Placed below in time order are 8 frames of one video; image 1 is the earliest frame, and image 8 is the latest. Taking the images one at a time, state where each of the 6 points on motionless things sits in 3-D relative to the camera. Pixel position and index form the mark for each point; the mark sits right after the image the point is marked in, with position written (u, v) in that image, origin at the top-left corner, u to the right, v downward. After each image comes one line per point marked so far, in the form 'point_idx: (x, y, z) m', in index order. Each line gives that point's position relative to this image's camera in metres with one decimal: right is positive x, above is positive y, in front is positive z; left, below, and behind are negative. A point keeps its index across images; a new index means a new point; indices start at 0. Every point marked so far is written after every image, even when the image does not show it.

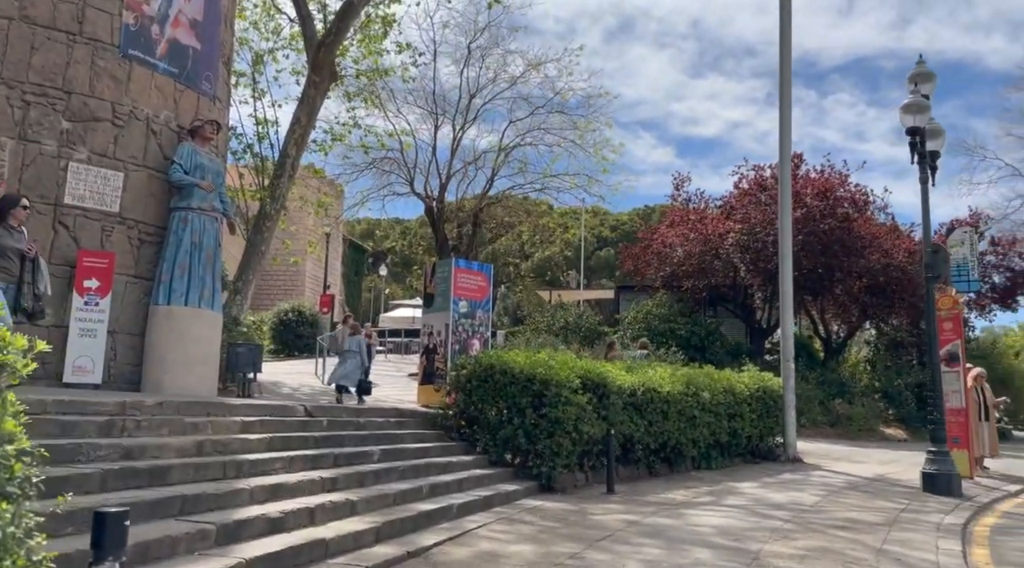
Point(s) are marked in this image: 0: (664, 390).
0: (+2.2, -1.5, +11.9) m
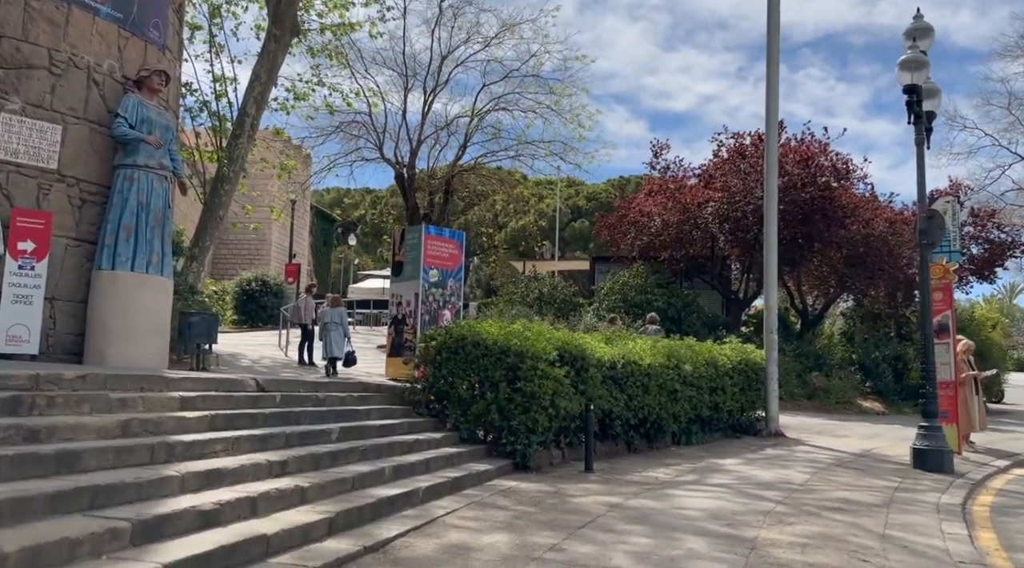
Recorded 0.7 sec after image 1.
0: (+1.8, -1.1, +11.2) m
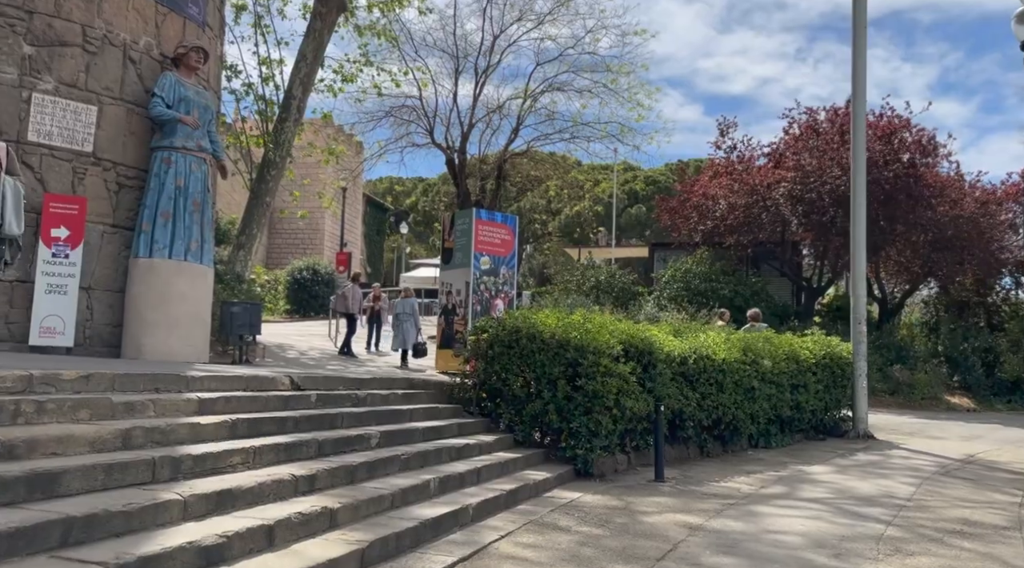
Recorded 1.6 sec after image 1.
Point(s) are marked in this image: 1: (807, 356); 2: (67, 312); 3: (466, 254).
0: (+2.6, -0.9, +10.2) m
1: (+4.1, -1.0, +11.6) m
2: (-5.0, -0.3, +9.2) m
3: (-0.8, +0.5, +13.7) m
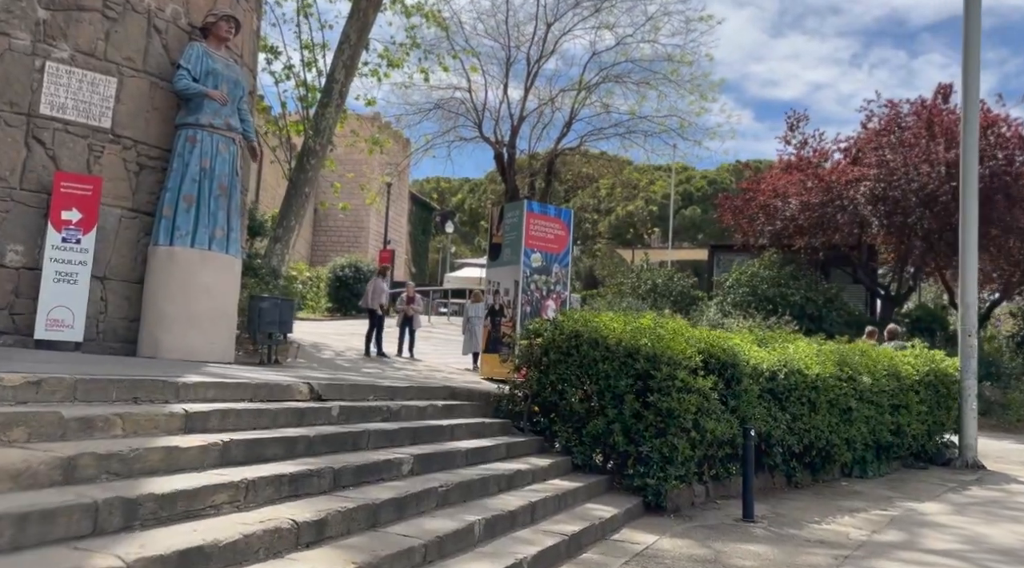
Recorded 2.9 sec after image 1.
0: (+3.2, -0.9, +8.7) m
1: (+4.8, -1.1, +10.1) m
2: (-4.4, -0.2, +8.2) m
3: (0.0, +0.5, +12.4) m
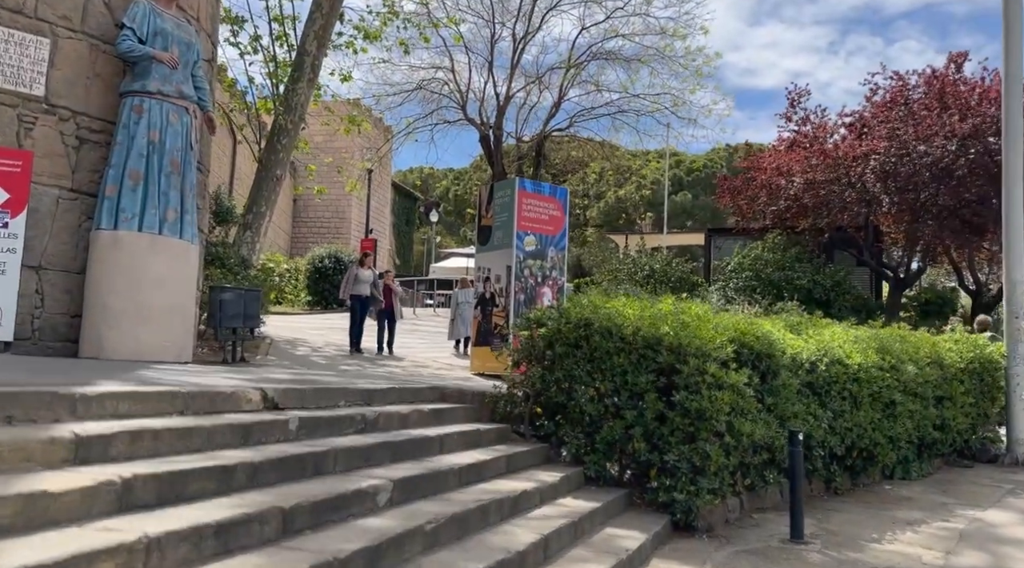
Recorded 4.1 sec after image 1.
0: (+3.1, -0.7, +7.6) m
1: (+4.8, -0.8, +9.0) m
2: (-4.4, -0.1, +6.9) m
3: (-0.1, +0.7, +11.2) m
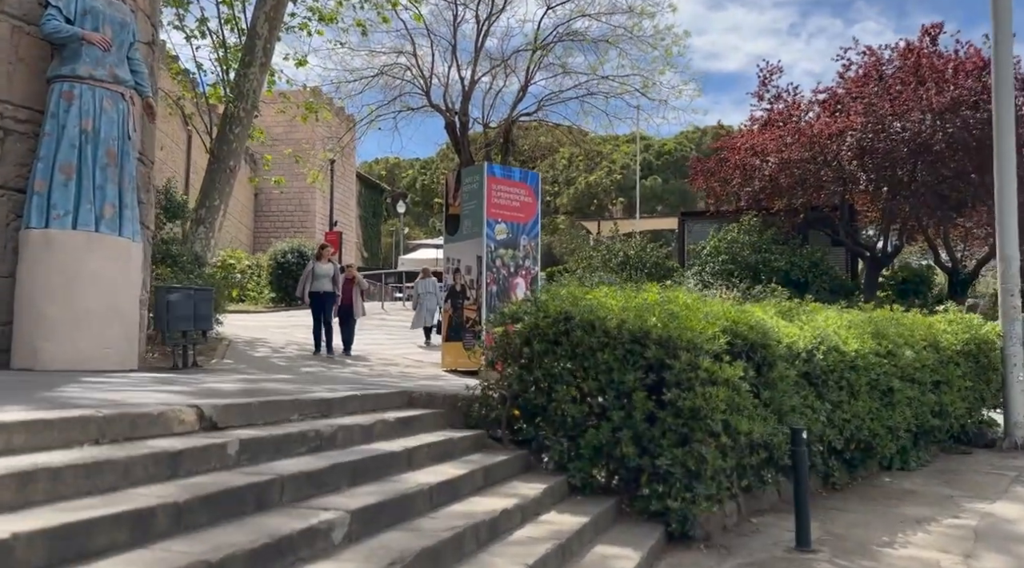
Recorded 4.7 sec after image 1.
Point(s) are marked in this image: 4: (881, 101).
0: (+2.9, -0.6, +7.1) m
1: (+4.5, -0.6, +8.5) m
2: (-4.6, -0.2, +6.1) m
3: (-0.5, +0.8, +10.6) m
4: (+7.4, +3.7, +16.8) m
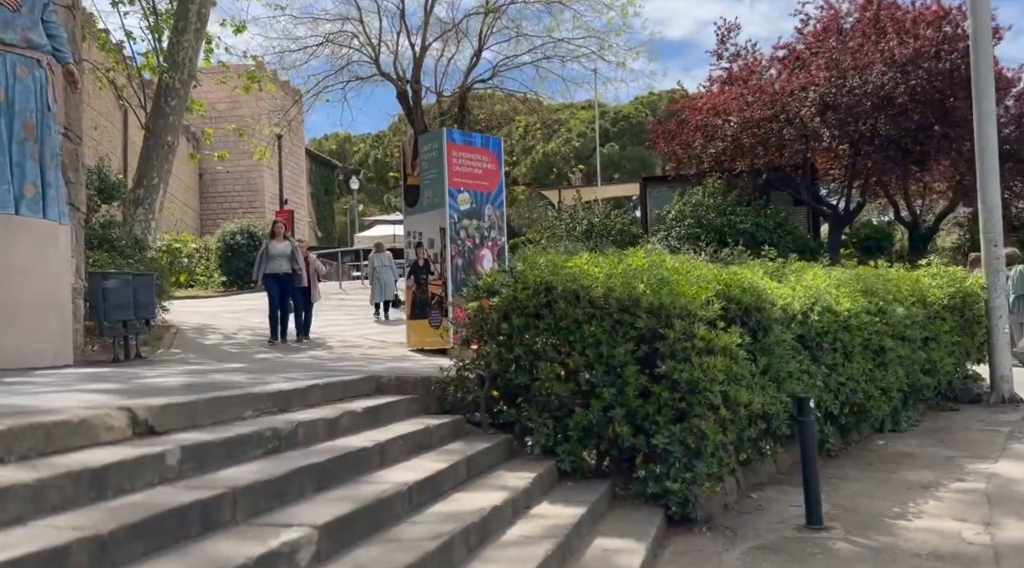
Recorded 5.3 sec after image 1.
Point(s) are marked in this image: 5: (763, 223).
0: (+2.7, -0.2, +6.7) m
1: (+4.2, -0.1, +8.2) m
2: (-4.8, -0.1, +5.3) m
3: (-0.9, +1.1, +10.0) m
4: (+6.5, +4.5, +16.5) m
5: (+5.2, +1.3, +17.1) m
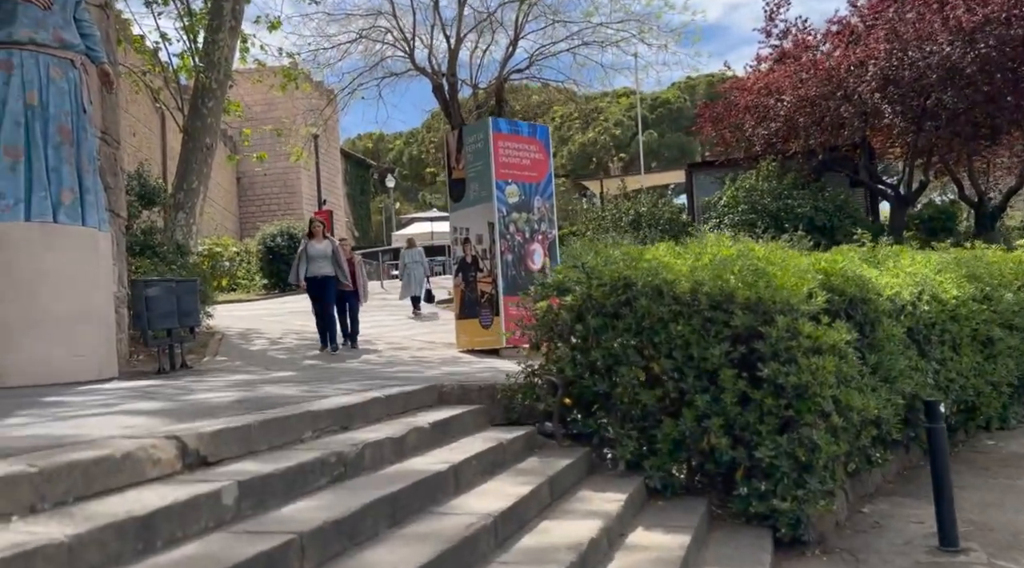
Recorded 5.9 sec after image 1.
0: (+3.2, -0.1, +6.0) m
1: (+4.8, 0.0, +7.5) m
2: (-4.3, -0.3, +5.0) m
3: (-0.3, +1.2, +9.5) m
4: (+7.3, +4.8, +15.6) m
5: (+6.1, +1.5, +16.3) m
